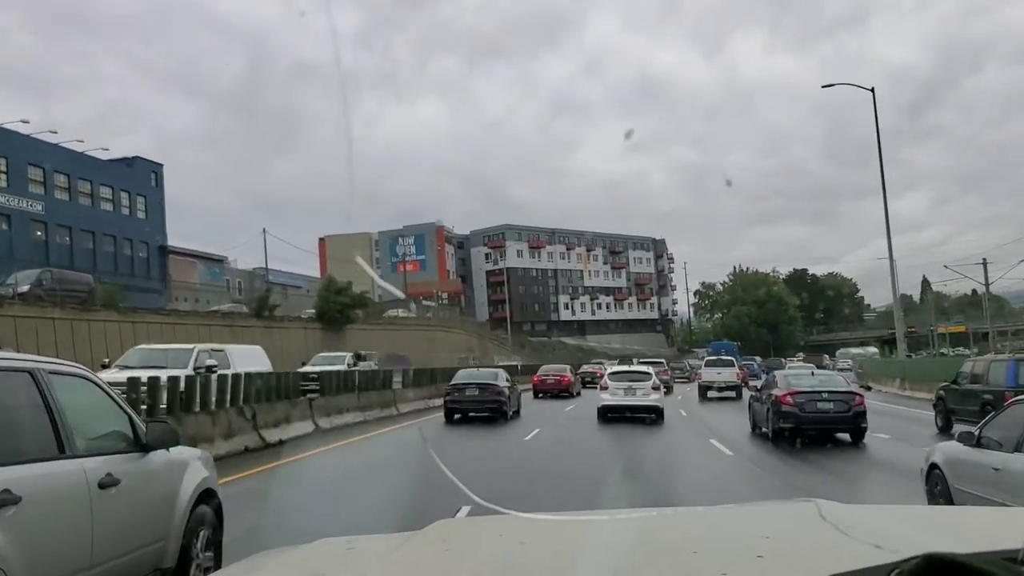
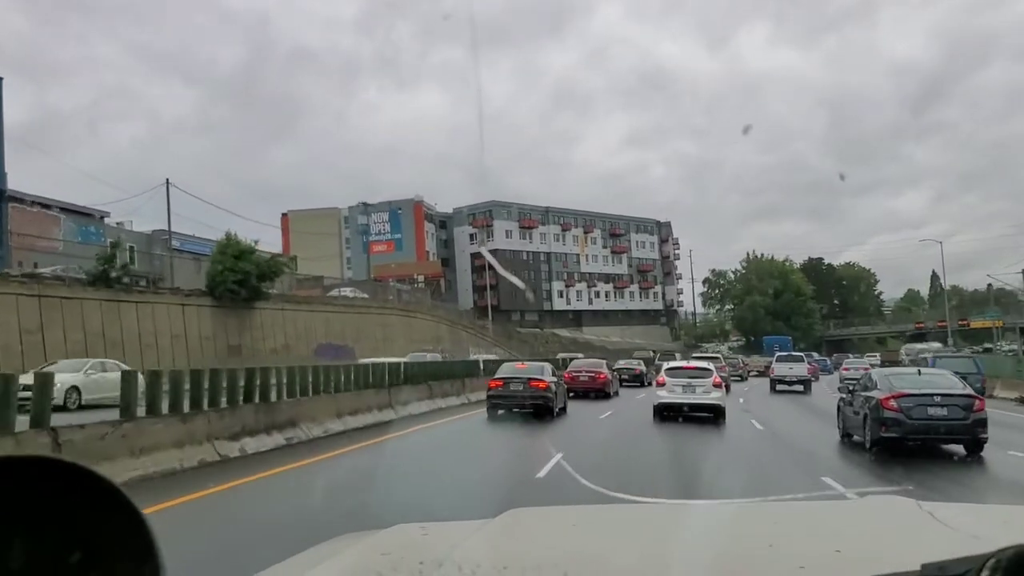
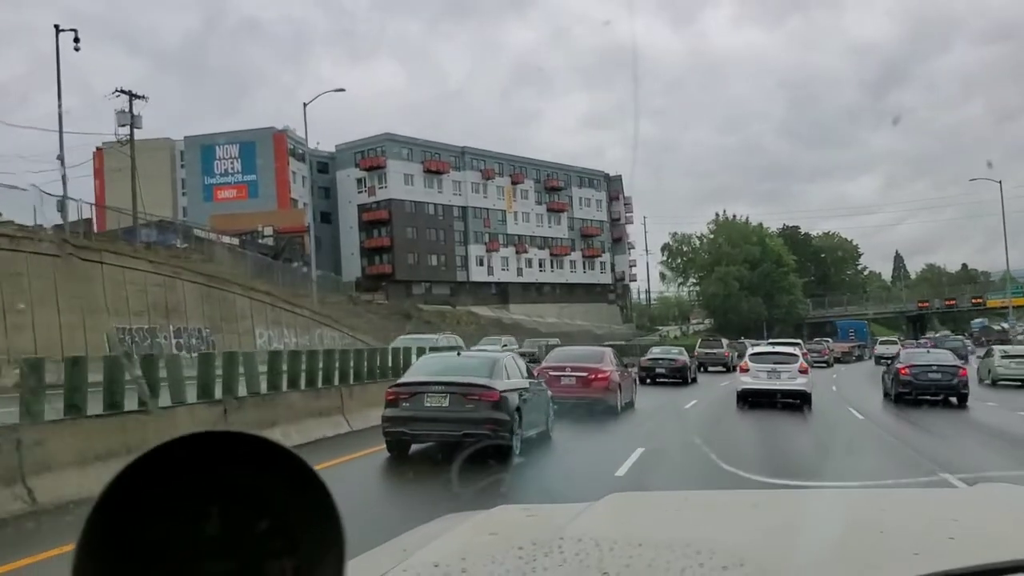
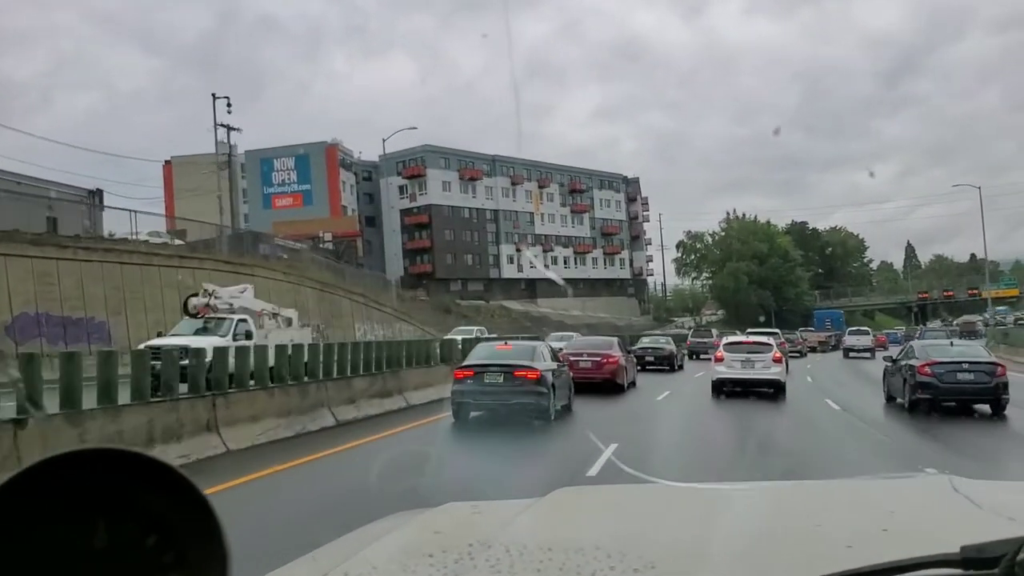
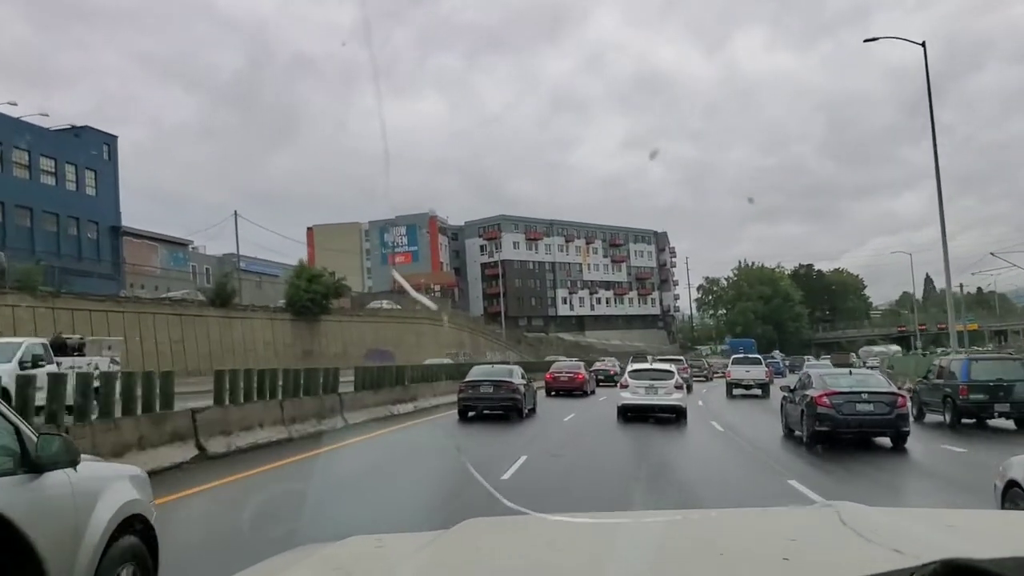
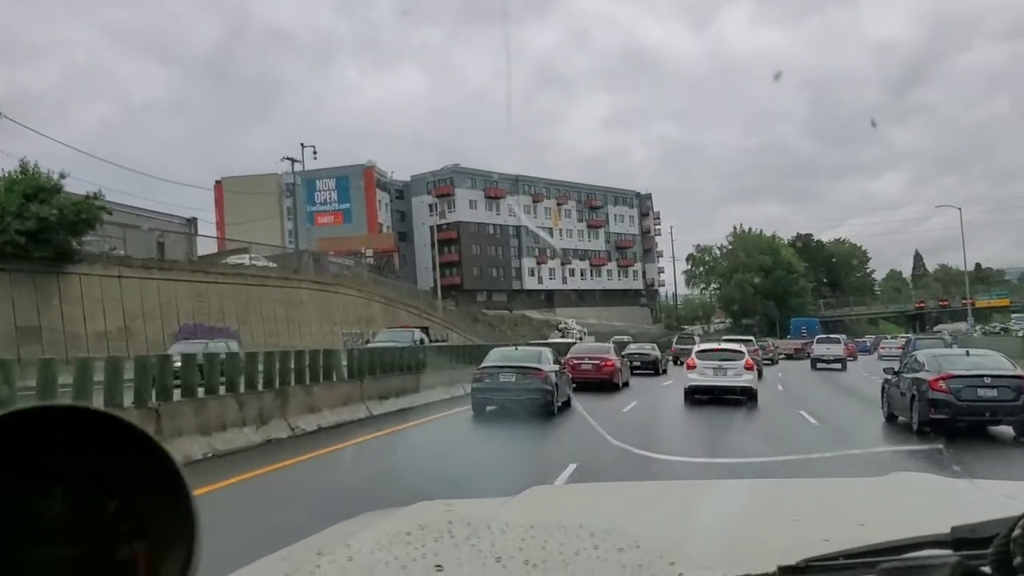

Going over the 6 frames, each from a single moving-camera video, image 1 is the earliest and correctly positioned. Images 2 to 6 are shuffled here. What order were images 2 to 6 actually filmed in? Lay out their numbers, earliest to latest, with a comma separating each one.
5, 2, 6, 4, 3
